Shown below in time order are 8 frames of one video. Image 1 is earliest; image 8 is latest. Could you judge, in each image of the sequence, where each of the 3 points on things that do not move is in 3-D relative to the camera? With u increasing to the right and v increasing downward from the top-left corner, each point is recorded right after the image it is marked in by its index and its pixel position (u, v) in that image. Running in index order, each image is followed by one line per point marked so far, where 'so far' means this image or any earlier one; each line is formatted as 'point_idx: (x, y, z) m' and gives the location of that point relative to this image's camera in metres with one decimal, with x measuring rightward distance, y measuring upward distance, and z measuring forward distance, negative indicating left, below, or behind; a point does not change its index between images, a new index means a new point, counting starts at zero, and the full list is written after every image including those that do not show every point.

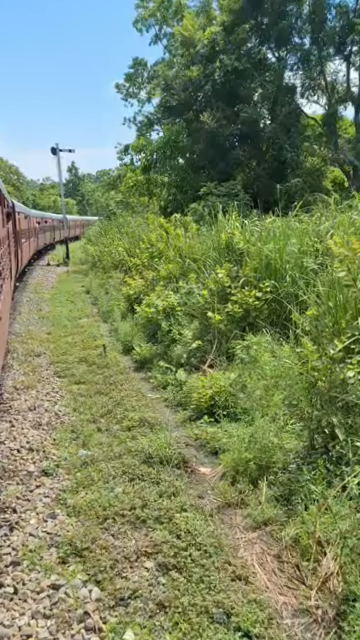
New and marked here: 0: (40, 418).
0: (-1.1, -0.8, +4.2) m
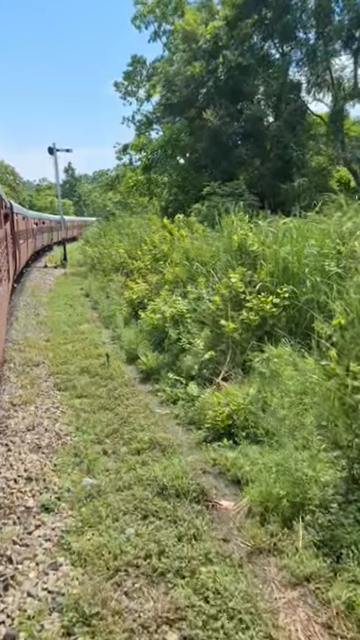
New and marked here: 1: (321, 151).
0: (-1.0, -0.9, +3.8) m
1: (+3.5, +4.2, +13.0) m
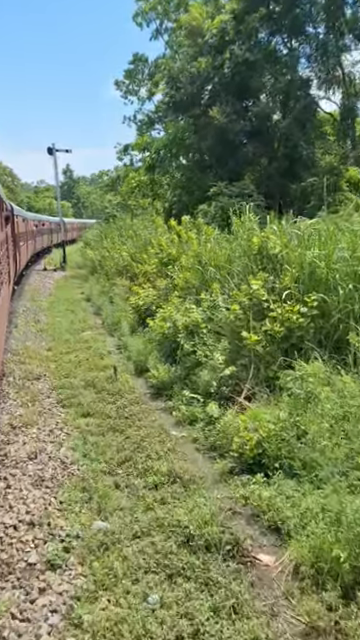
0: (-0.9, -1.0, +3.4) m
1: (+3.6, +4.1, +12.6) m
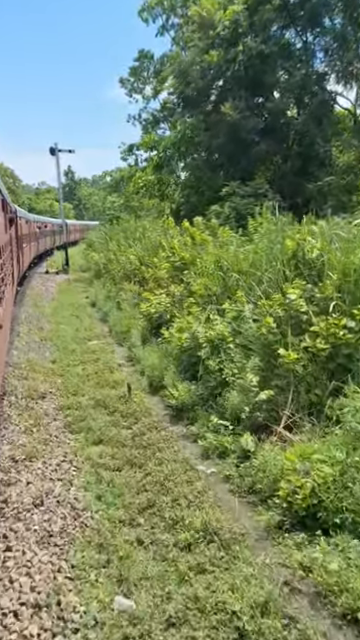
0: (-0.7, -1.1, +2.8) m
1: (+3.9, +3.9, +12.0) m
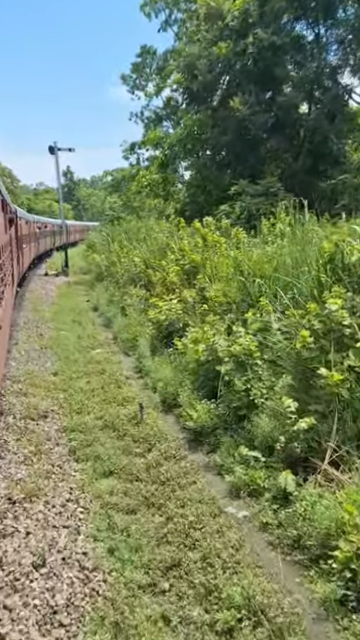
0: (-0.5, -1.2, +2.3) m
1: (+4.0, +3.8, +11.4) m
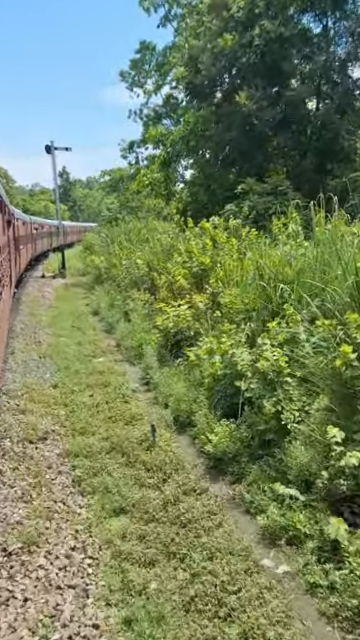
0: (-0.4, -1.3, +1.8) m
1: (+4.1, +3.8, +11.0) m
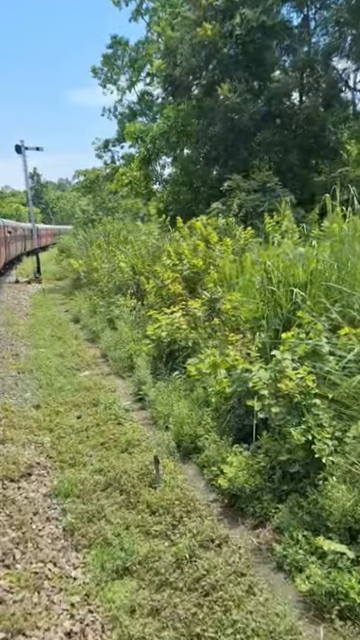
0: (-0.3, -1.3, +1.2) m
1: (+3.7, +3.8, +10.6) m
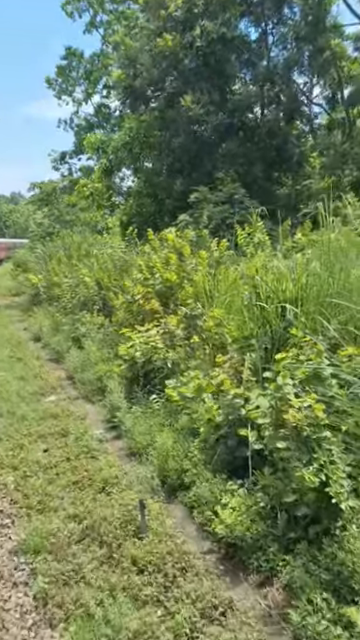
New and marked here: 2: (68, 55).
0: (-0.2, -1.4, +0.8) m
1: (+3.0, +3.5, +10.5) m
2: (-3.6, +9.2, +18.2) m
